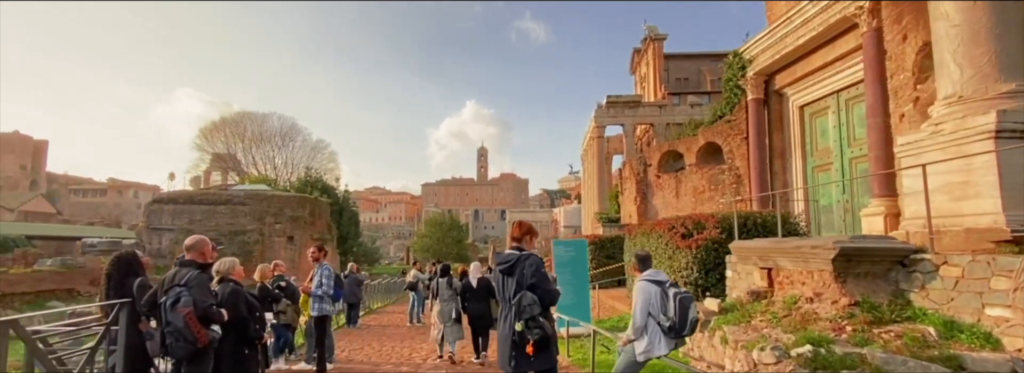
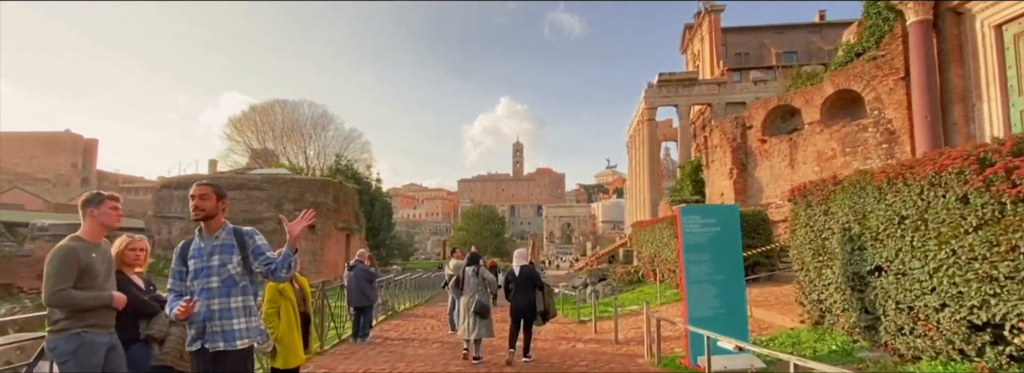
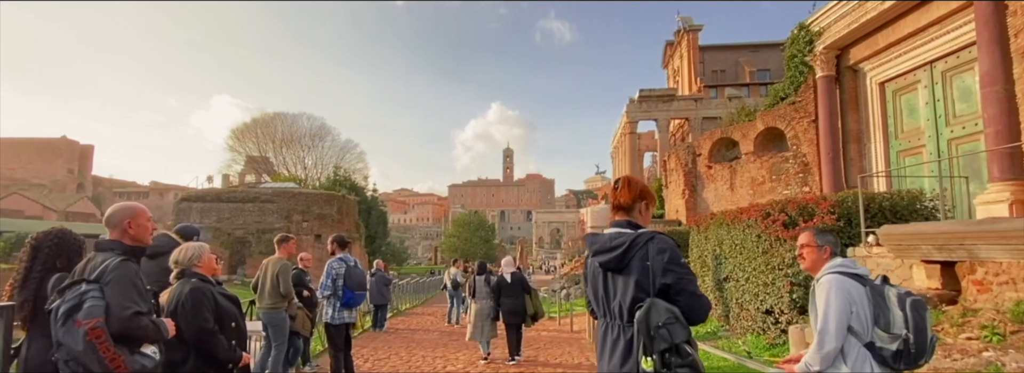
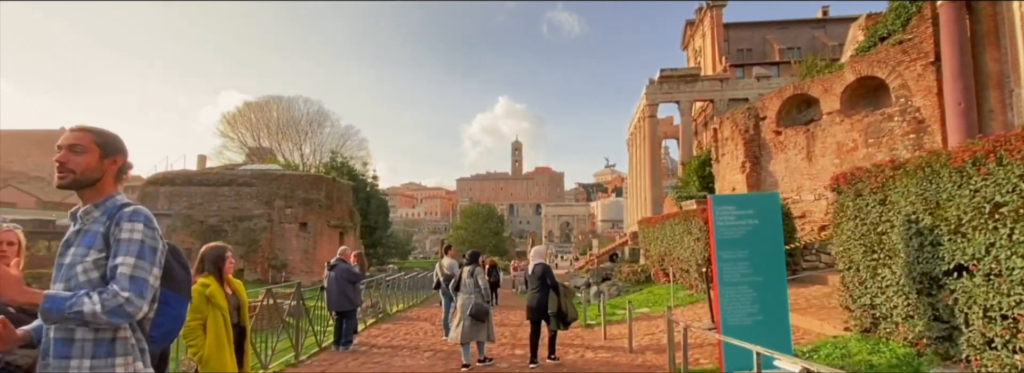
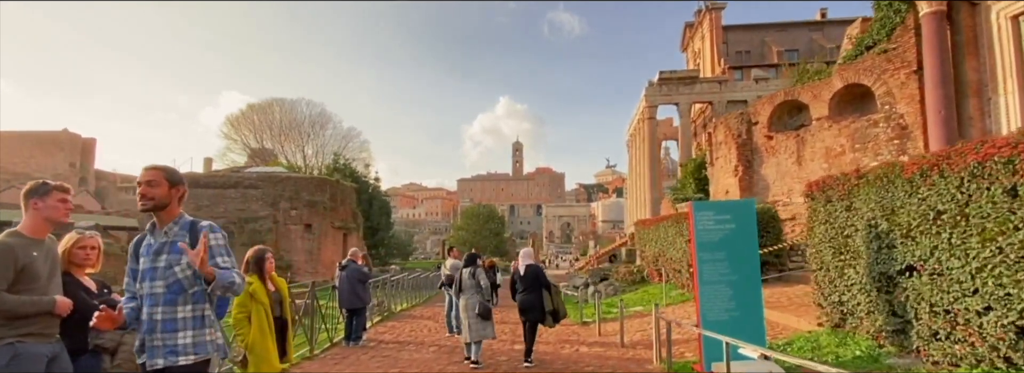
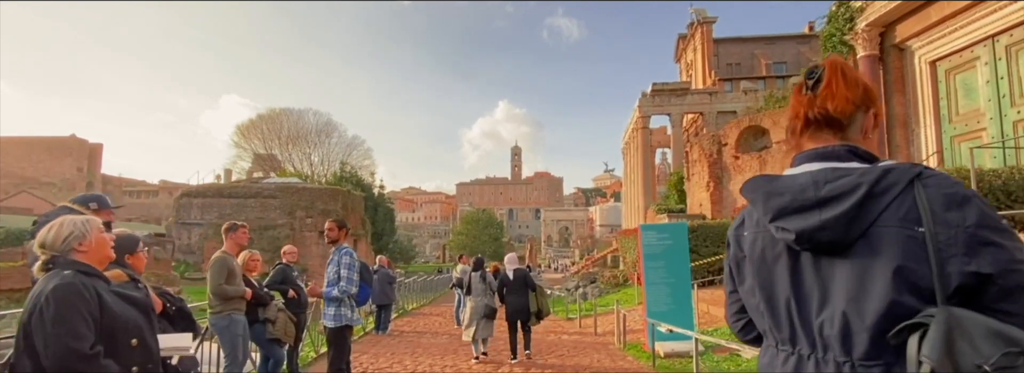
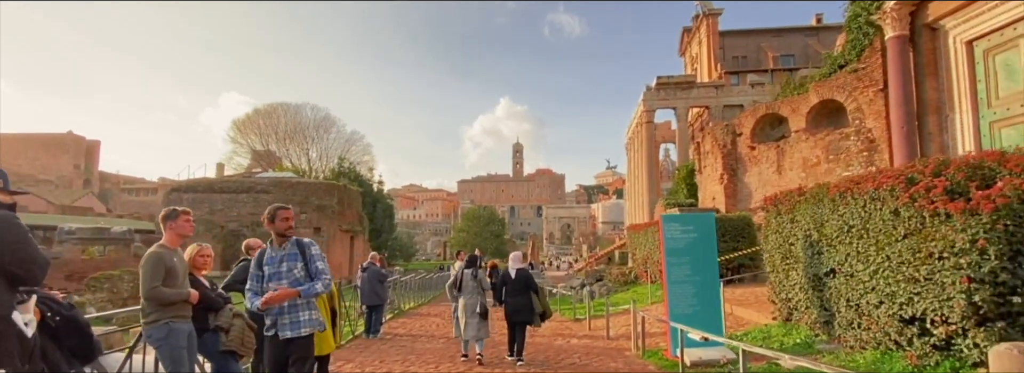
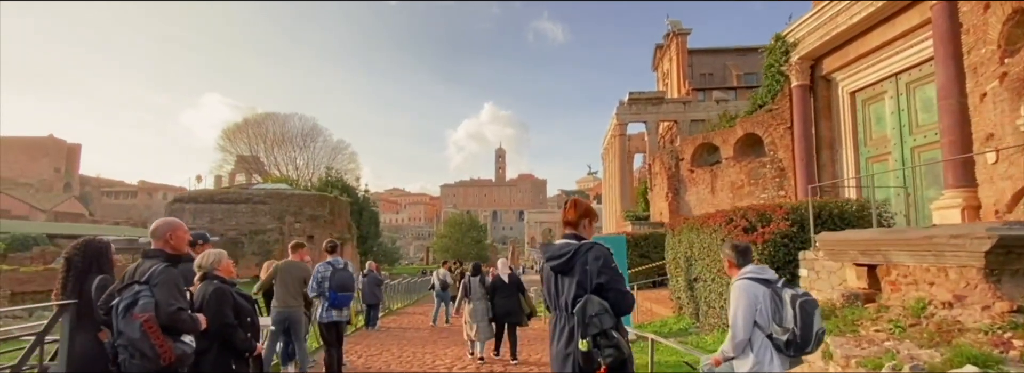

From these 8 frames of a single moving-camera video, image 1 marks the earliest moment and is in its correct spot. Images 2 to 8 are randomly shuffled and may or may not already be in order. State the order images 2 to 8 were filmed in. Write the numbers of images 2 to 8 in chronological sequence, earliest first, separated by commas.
8, 3, 6, 7, 2, 5, 4
